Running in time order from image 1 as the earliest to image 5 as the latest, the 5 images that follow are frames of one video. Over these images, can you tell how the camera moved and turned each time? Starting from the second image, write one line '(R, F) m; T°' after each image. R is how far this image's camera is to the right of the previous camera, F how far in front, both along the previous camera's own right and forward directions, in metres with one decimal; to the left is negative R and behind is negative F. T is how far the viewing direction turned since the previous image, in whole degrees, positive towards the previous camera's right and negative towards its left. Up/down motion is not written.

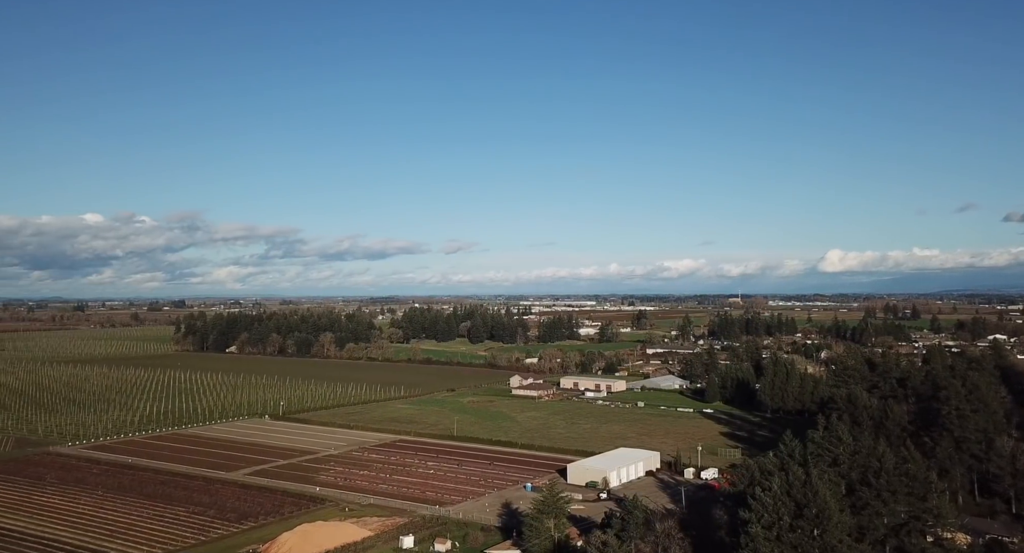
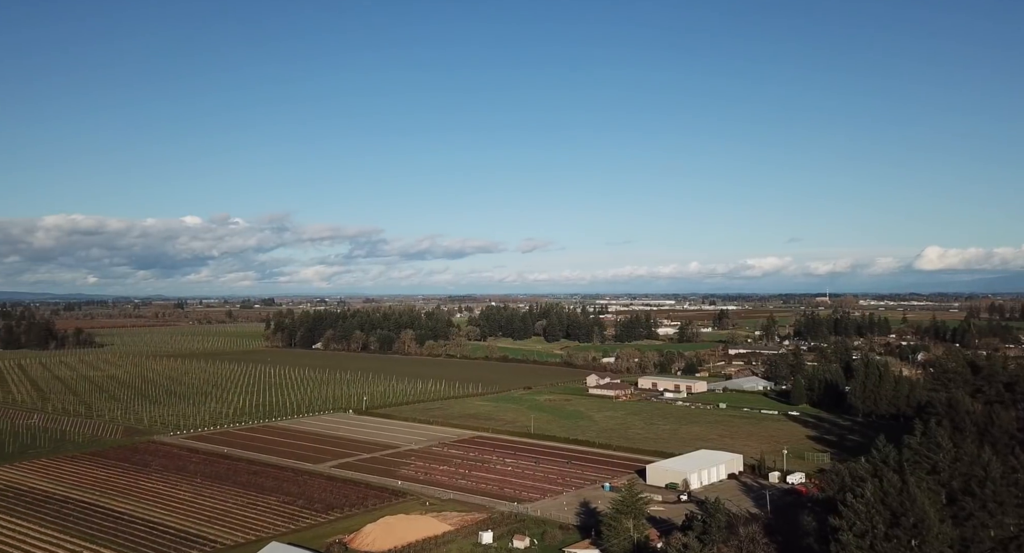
(-0.3, 0.0) m; -5°
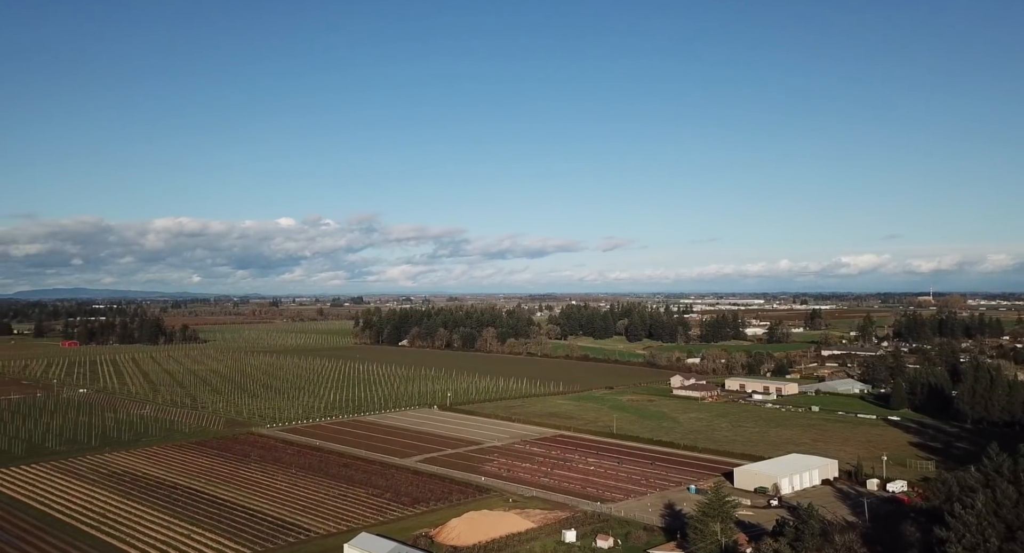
(-0.3, +0.3) m; -5°
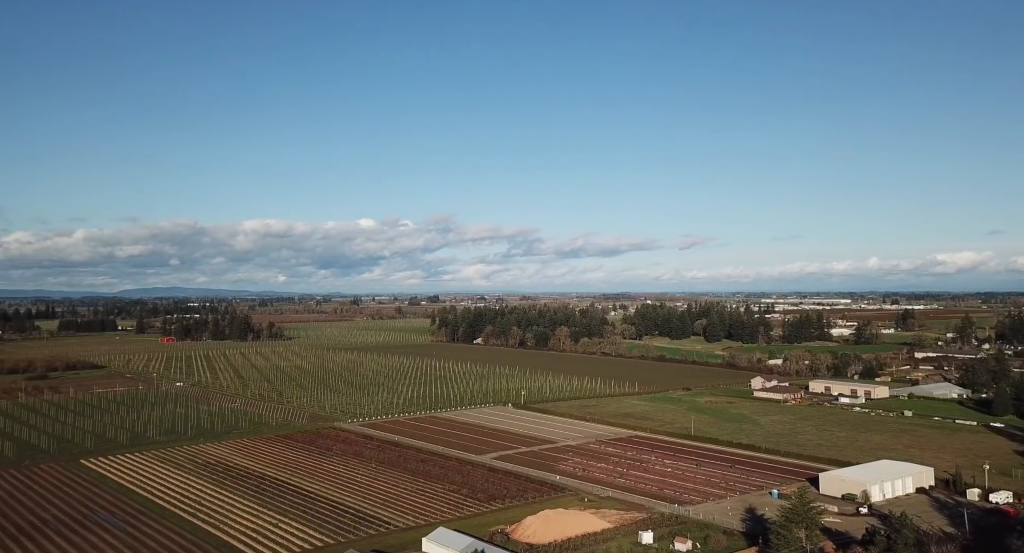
(-0.2, +0.4) m; -5°
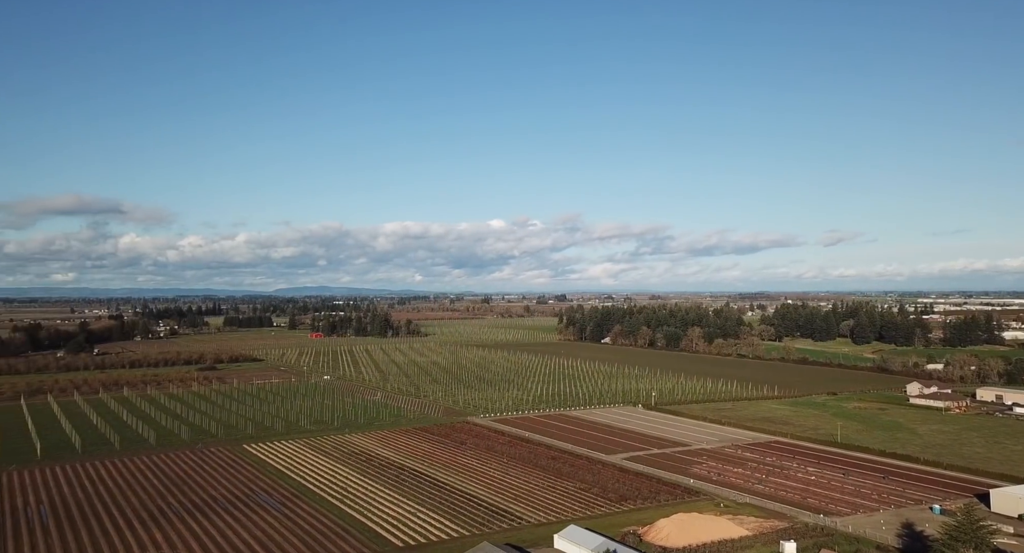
(-0.4, +1.0) m; -9°
